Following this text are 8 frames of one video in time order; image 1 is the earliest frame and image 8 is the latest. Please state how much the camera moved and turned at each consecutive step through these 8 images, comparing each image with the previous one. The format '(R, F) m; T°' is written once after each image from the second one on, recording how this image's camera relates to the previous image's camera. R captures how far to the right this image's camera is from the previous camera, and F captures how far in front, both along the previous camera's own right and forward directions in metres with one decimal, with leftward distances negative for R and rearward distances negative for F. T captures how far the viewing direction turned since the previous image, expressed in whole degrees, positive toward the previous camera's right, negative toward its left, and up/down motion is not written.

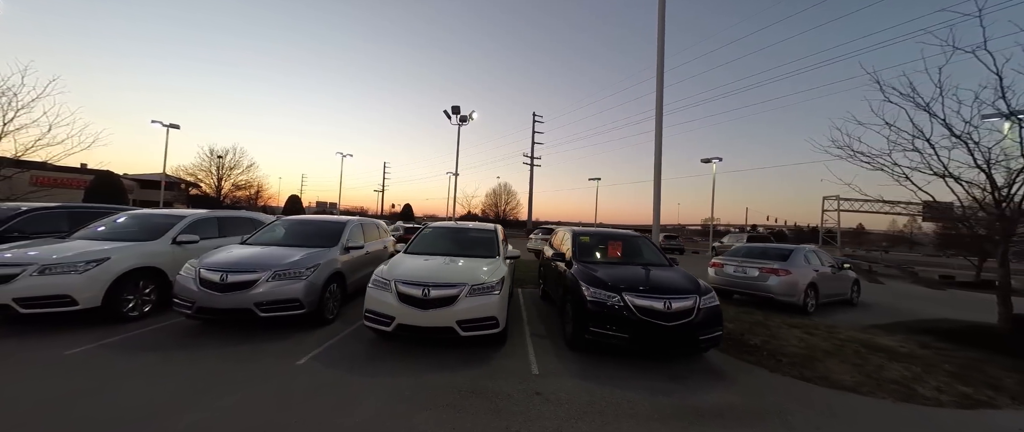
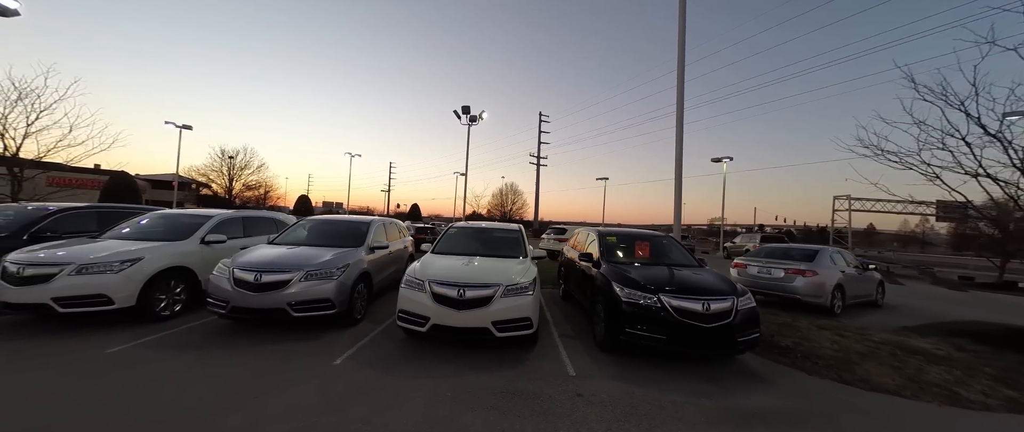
(-0.4, 0.0) m; -1°
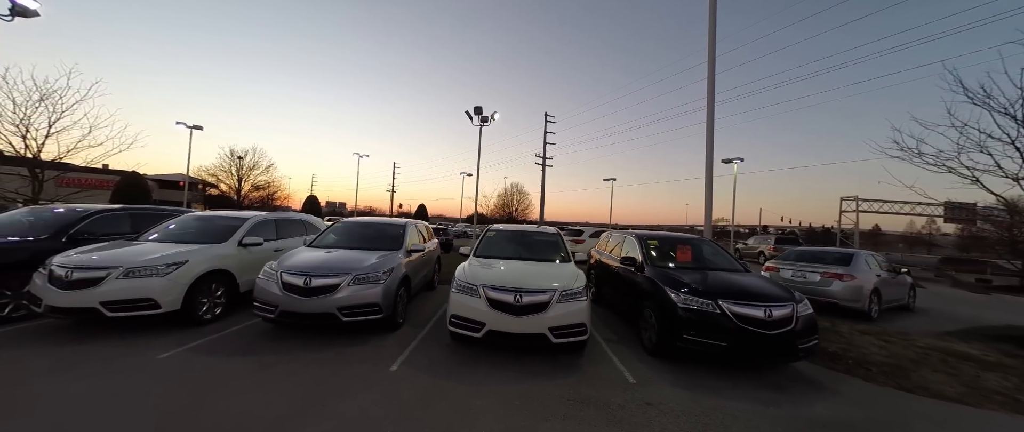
(-0.7, +0.1) m; 0°
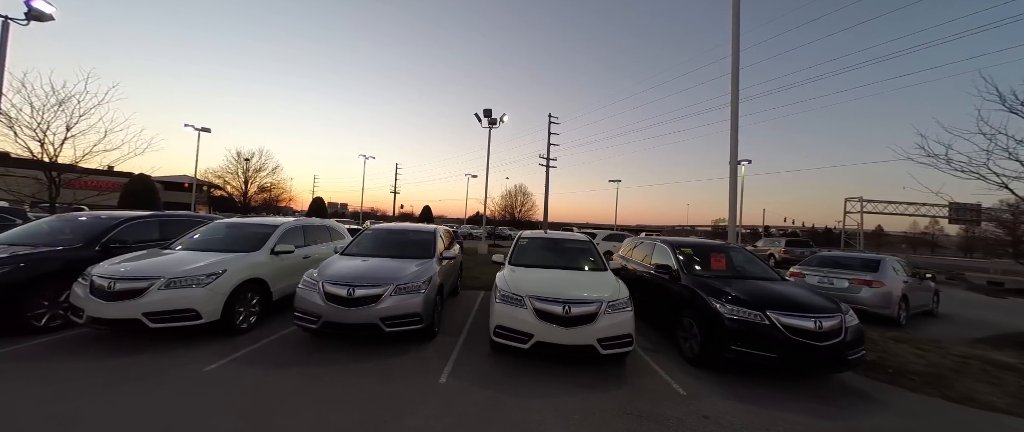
(-0.6, 0.0) m; 0°
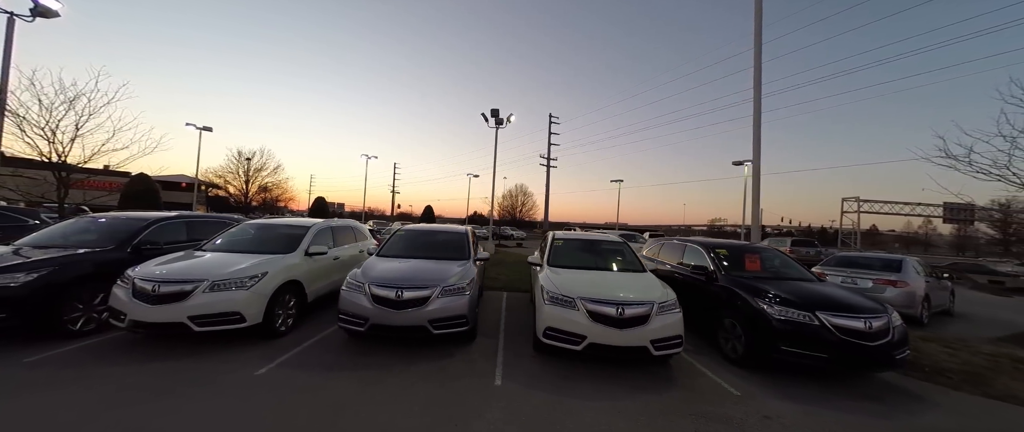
(-0.7, 0.0) m; +1°
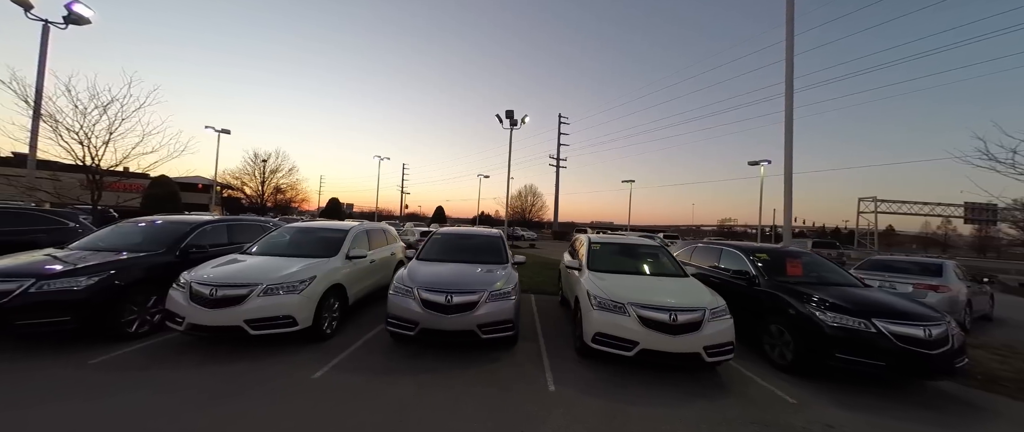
(-0.6, 0.0) m; -1°
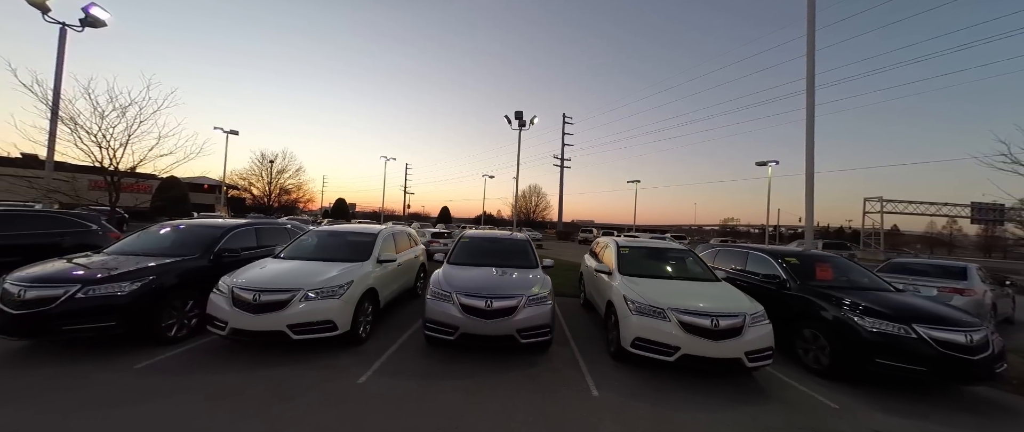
(-0.5, 0.0) m; 0°
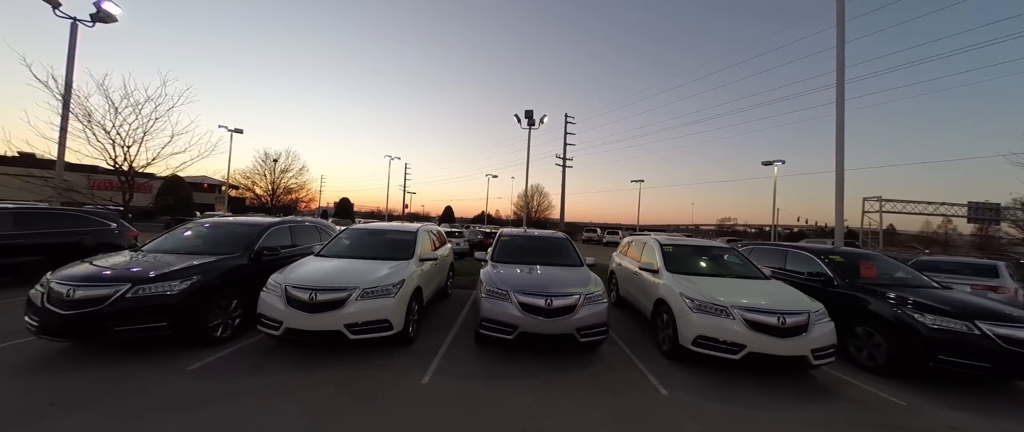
(-0.8, +0.1) m; +1°
